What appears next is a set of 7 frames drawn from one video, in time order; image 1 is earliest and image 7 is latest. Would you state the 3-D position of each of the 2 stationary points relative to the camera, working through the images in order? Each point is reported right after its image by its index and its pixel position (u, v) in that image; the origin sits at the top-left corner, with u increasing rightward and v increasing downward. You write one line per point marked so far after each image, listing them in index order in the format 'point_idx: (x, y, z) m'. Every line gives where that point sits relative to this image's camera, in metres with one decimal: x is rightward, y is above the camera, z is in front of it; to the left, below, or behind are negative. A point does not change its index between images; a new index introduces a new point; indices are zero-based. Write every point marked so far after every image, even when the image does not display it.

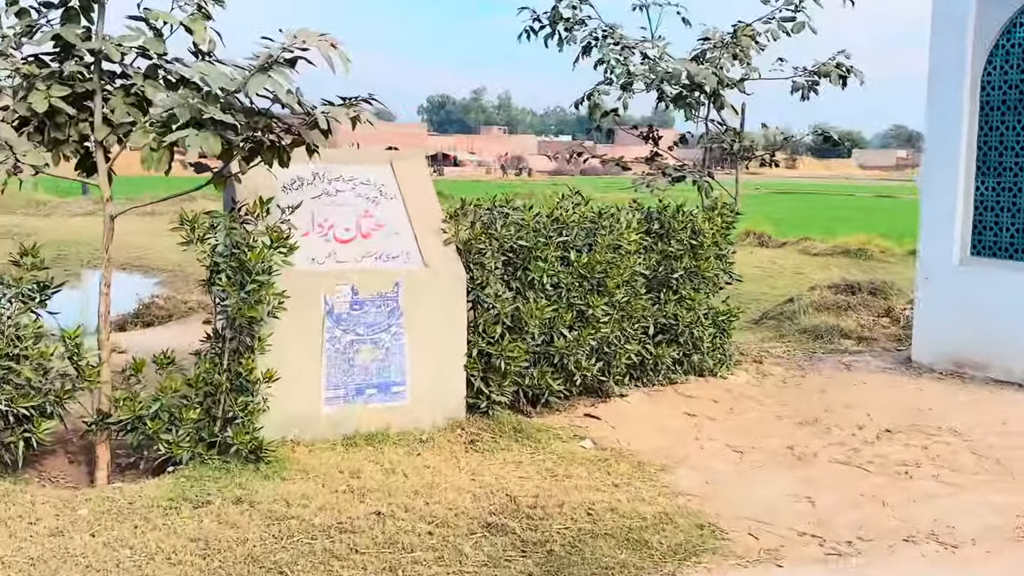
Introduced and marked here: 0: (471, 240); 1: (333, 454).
0: (-0.5, +0.4, +5.5) m
1: (-1.6, -1.6, +4.1) m
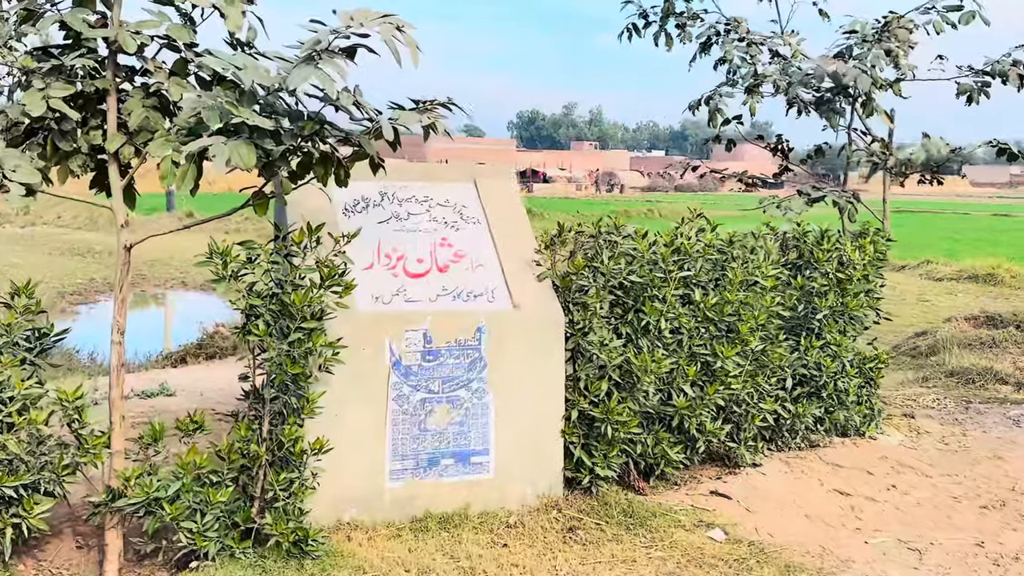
0: (+0.2, 0.0, +4.8) m
1: (-0.9, -1.9, +3.3) m
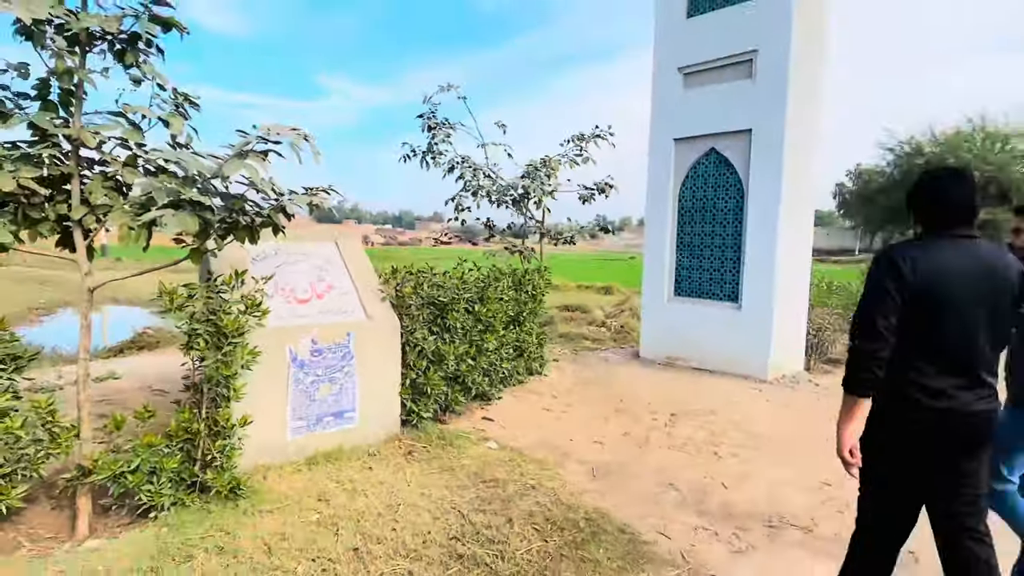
0: (-1.5, -0.1, +6.5) m
1: (-2.3, -2.1, +4.9) m
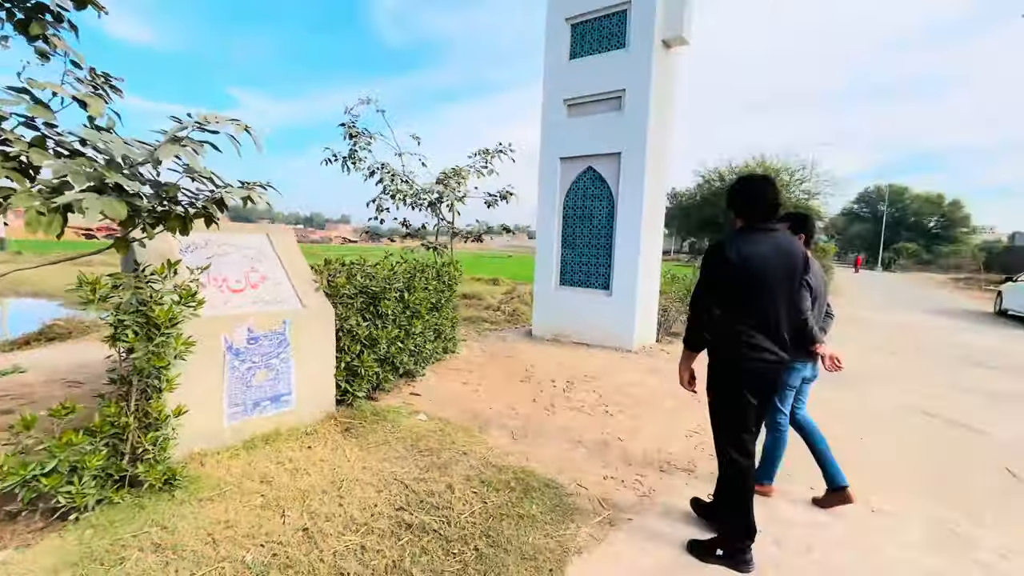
0: (-2.4, 0.0, +6.6) m
1: (-3.0, -2.0, +4.9) m
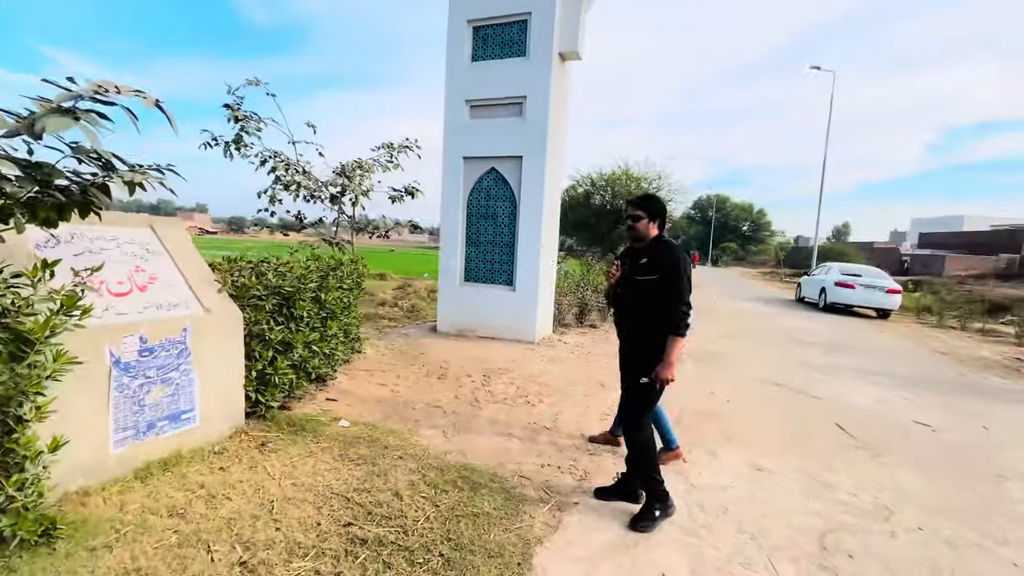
0: (-3.4, 0.0, +5.9) m
1: (-3.5, -2.0, +4.2) m
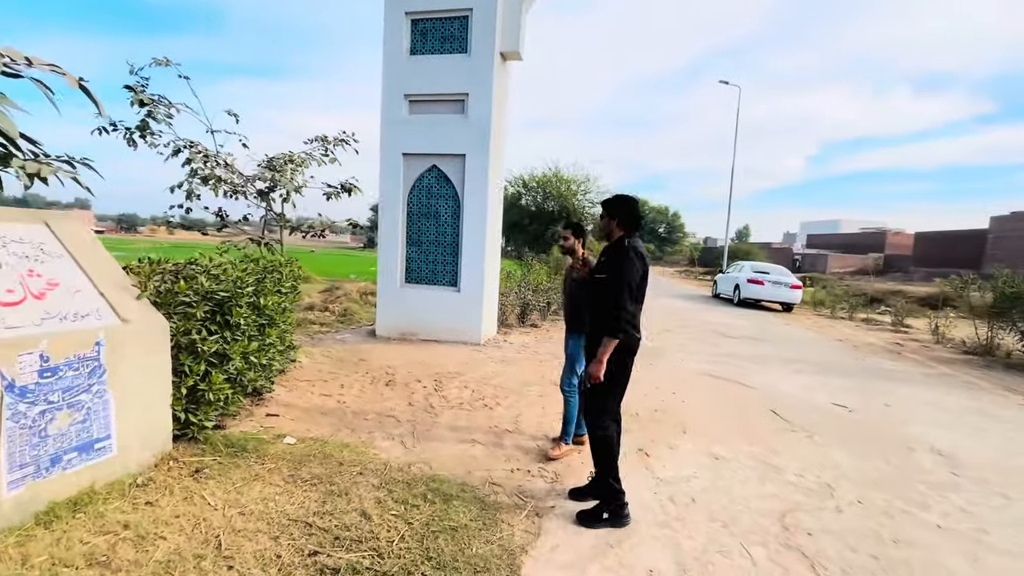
0: (-3.8, 0.0, +5.2) m
1: (-3.6, -2.1, +3.5) m
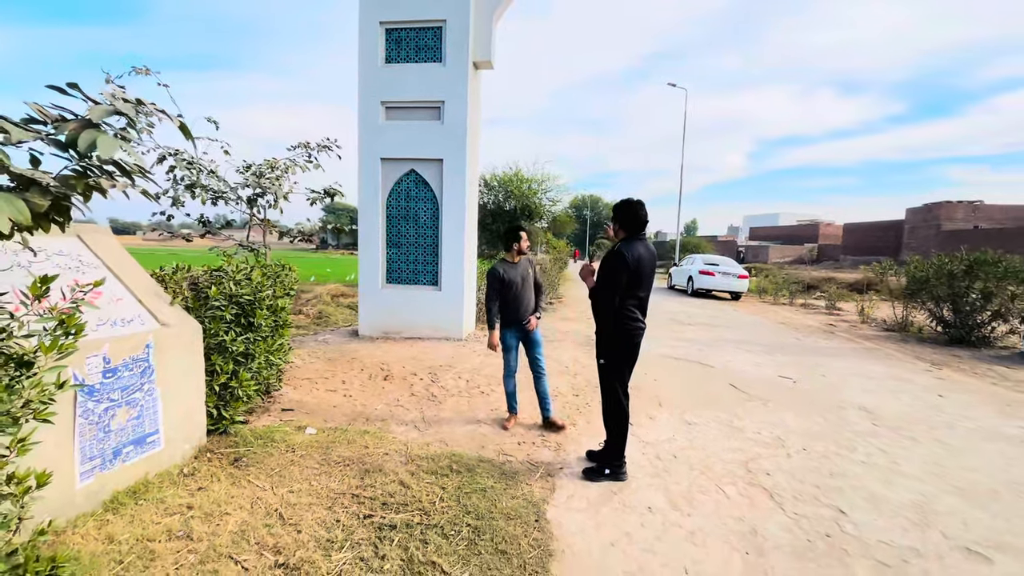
0: (-3.7, -0.1, +5.6) m
1: (-3.3, -2.1, +3.9) m
